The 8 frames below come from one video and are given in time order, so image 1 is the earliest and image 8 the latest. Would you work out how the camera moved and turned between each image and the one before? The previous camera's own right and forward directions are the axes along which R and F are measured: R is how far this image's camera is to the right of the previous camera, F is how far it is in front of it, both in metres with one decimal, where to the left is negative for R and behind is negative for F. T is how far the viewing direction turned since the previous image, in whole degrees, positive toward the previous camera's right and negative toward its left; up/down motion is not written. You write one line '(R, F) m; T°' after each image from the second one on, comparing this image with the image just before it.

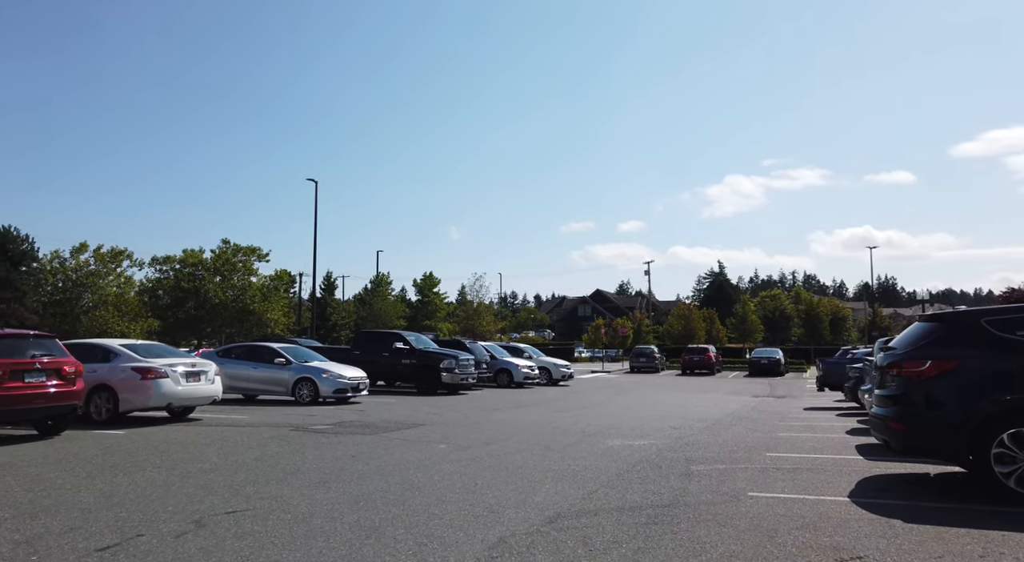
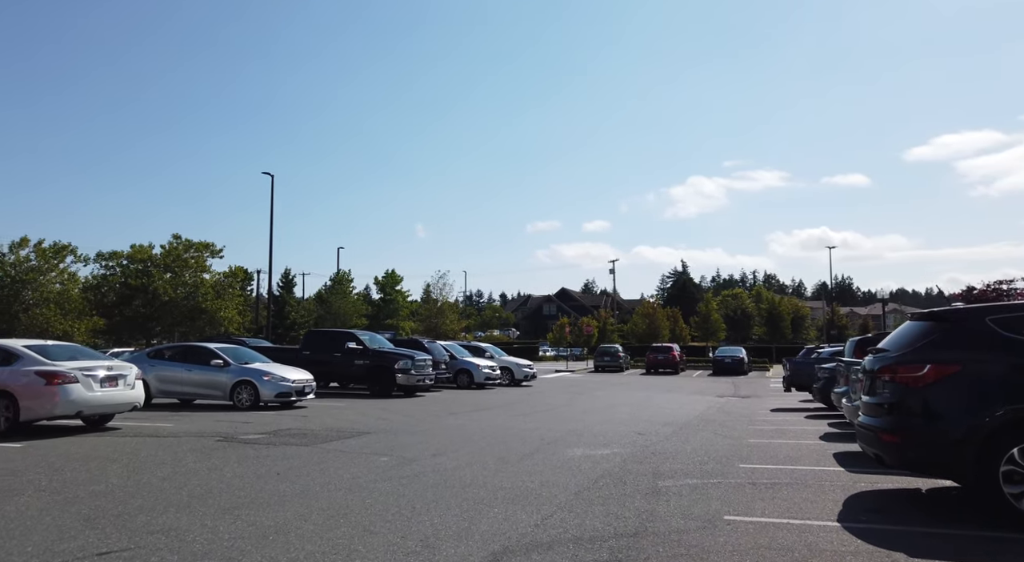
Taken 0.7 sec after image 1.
(+0.2, +1.0) m; +3°
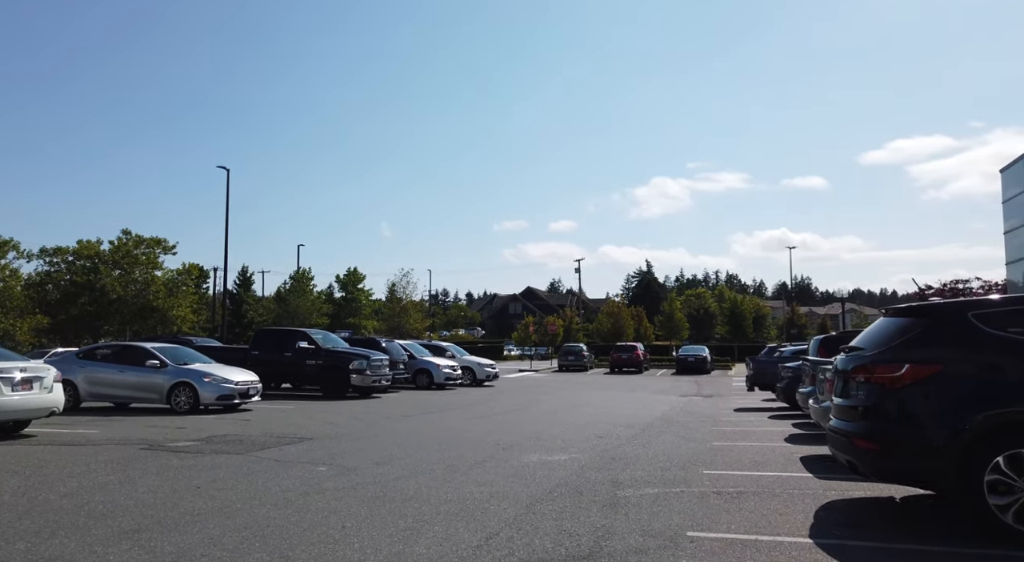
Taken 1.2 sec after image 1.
(+0.2, +0.7) m; +3°
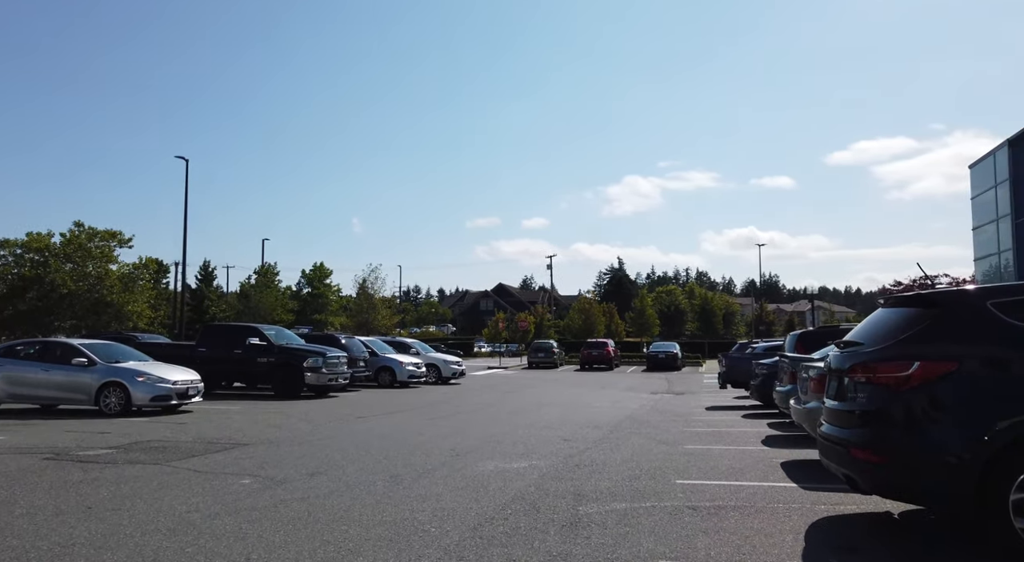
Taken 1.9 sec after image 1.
(+0.2, +1.0) m; +2°
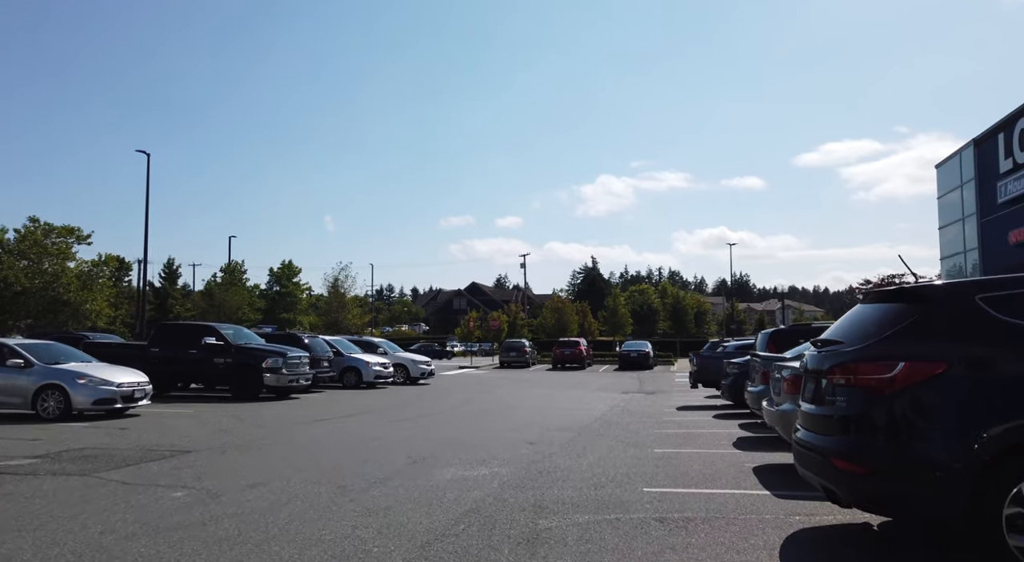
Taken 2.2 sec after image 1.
(+0.2, +0.5) m; +2°
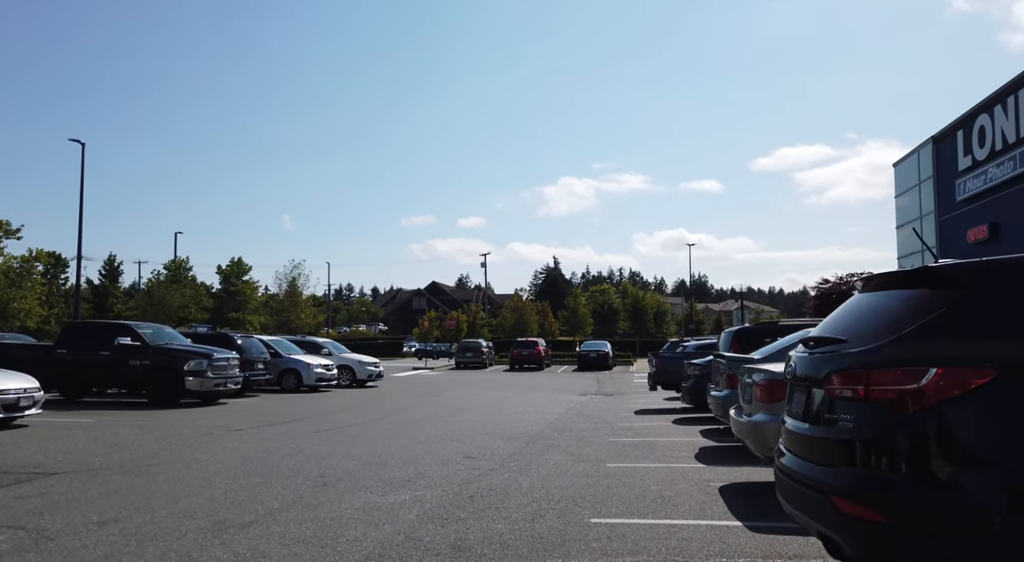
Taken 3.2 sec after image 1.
(+0.3, +1.3) m; +3°
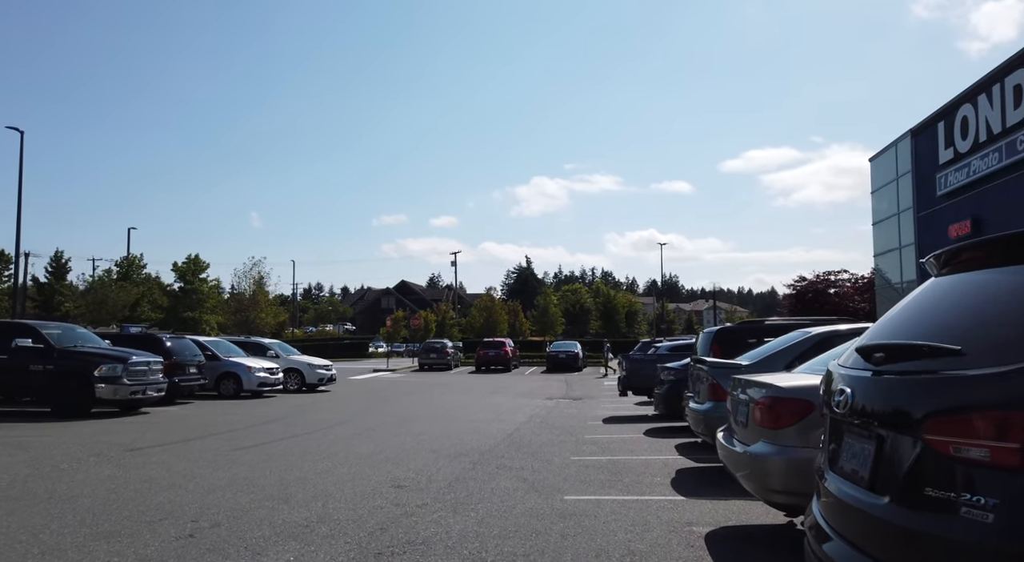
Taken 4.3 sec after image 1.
(+0.4, +1.7) m; +2°
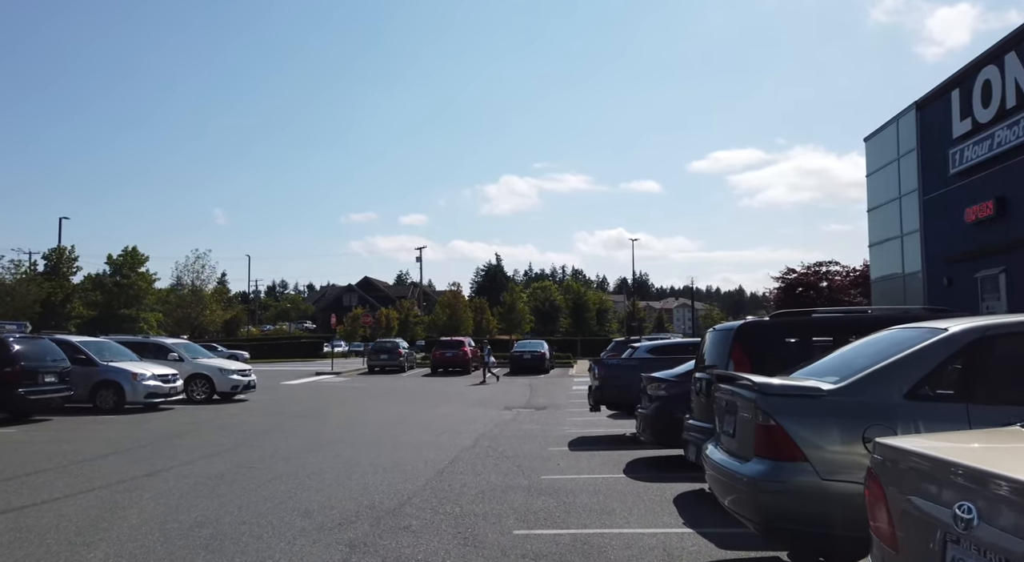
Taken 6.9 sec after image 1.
(+0.5, +3.9) m; +2°
